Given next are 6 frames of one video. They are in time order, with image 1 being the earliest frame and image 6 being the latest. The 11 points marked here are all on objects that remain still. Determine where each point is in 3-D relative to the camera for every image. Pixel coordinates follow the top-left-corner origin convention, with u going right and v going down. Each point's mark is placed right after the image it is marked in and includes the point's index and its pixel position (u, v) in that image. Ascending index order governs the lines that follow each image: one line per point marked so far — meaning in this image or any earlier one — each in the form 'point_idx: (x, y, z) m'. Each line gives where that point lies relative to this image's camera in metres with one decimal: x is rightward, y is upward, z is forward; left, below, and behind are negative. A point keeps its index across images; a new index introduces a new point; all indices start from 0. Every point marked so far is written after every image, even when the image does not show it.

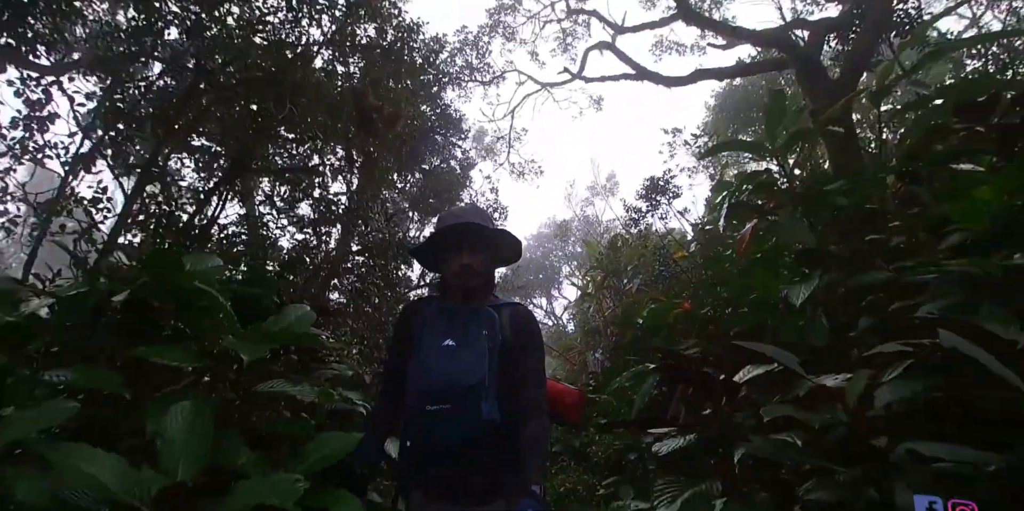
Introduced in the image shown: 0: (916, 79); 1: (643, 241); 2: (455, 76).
0: (+1.9, +0.7, +2.2) m
1: (+1.3, +0.2, +5.2) m
2: (-0.7, +2.2, +6.2) m
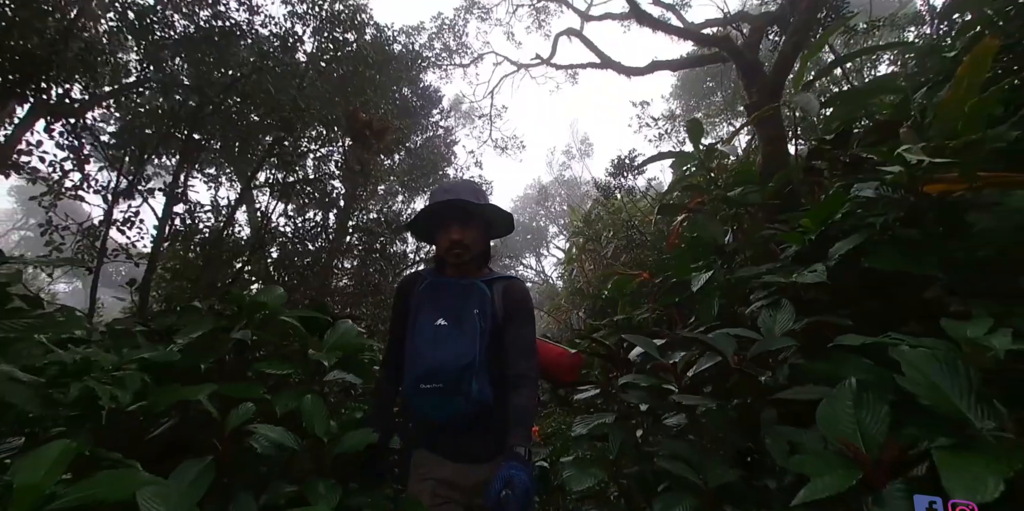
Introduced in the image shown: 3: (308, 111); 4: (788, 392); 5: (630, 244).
0: (+1.7, +0.9, +2.7) m
1: (+1.1, +0.5, +5.8) m
2: (-1.0, +2.5, +6.5) m
3: (-1.7, +1.2, +4.1) m
4: (+0.6, -0.3, +1.1) m
5: (+1.2, +0.1, +5.0) m
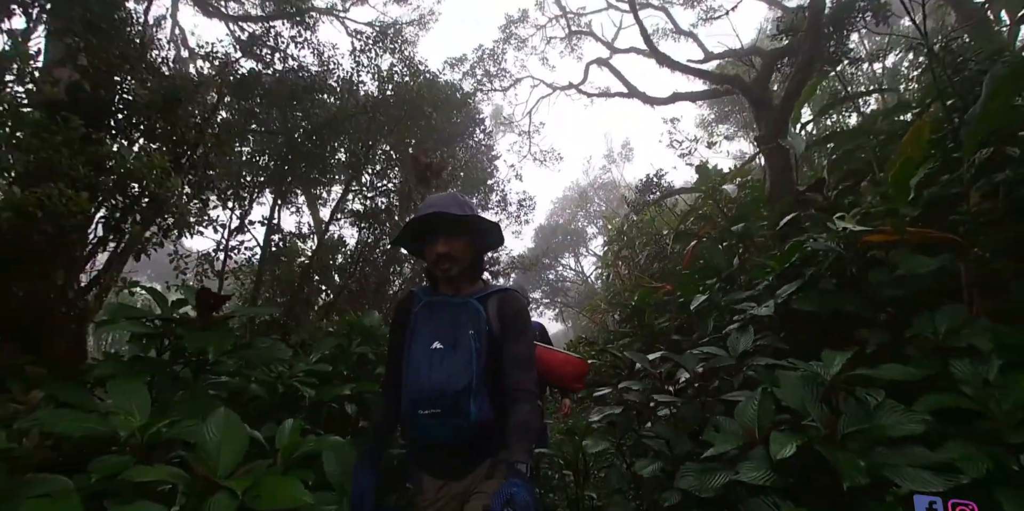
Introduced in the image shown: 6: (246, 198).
0: (+1.9, +0.7, +3.2) m
1: (+1.6, +0.4, +6.3) m
2: (-0.5, +2.4, +7.1) m
3: (-1.4, +1.1, +4.8) m
4: (+0.7, -0.4, +1.6) m
5: (+1.6, 0.0, +5.5) m
6: (-2.2, +0.5, +4.3) m
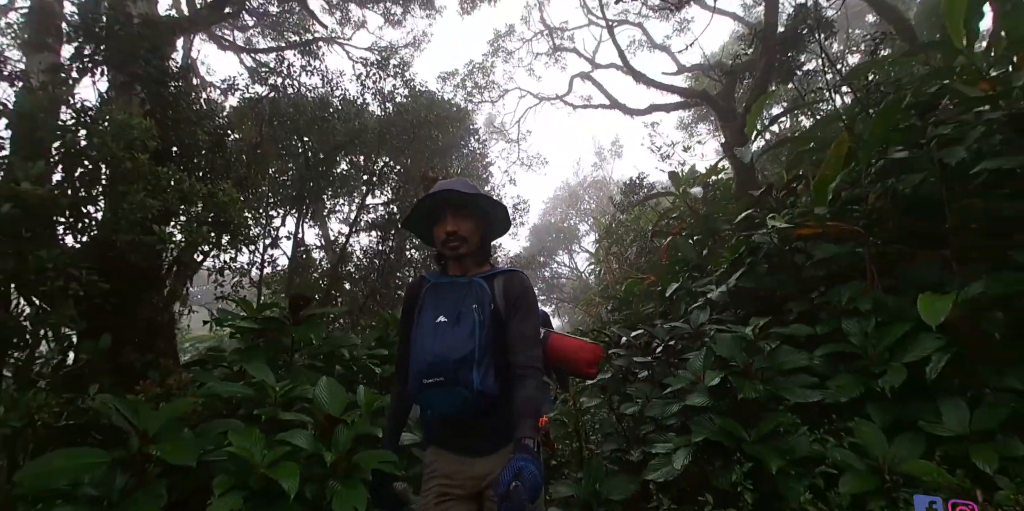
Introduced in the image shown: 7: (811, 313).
0: (+1.9, +0.8, +3.7) m
1: (+1.6, +0.5, +6.8) m
2: (-0.6, +2.4, +7.7) m
3: (-1.4, +1.0, +5.3) m
4: (+0.8, -0.4, +2.2) m
5: (+1.6, +0.1, +6.1) m
6: (-2.2, +0.4, +4.8) m
7: (+1.3, -0.3, +2.3) m
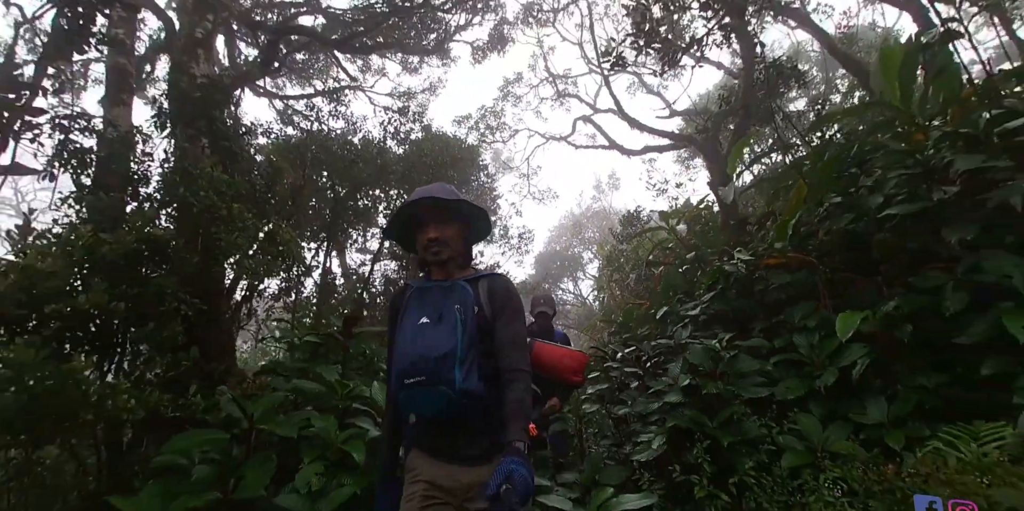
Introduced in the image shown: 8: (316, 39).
0: (+2.0, +0.6, +4.2) m
1: (+1.7, +0.1, +7.3) m
2: (-0.5, +1.9, +8.3) m
3: (-1.3, +0.7, +5.9) m
4: (+0.8, -0.6, +2.6) m
5: (+1.7, -0.3, +6.6) m
6: (-2.2, +0.1, +5.3) m
7: (+1.4, -0.4, +2.7) m
8: (-2.2, +2.4, +5.7) m
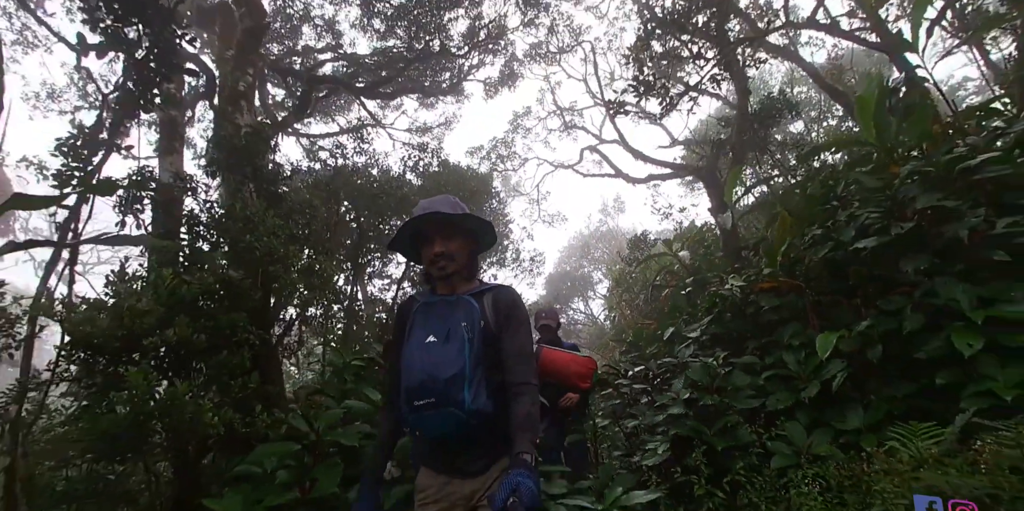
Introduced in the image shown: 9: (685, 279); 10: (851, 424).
0: (+2.1, +0.4, +4.6) m
1: (+1.9, -0.2, +7.6) m
2: (-0.3, +1.5, +8.7) m
3: (-1.2, +0.4, +6.3) m
4: (+0.9, -0.7, +2.9) m
5: (+1.9, -0.5, +6.9) m
6: (-2.0, -0.2, +5.7) m
7: (+1.5, -0.6, +3.0) m
8: (-2.1, +2.1, +6.1) m
9: (+1.6, -0.2, +4.6) m
10: (+1.5, -0.8, +2.3) m
